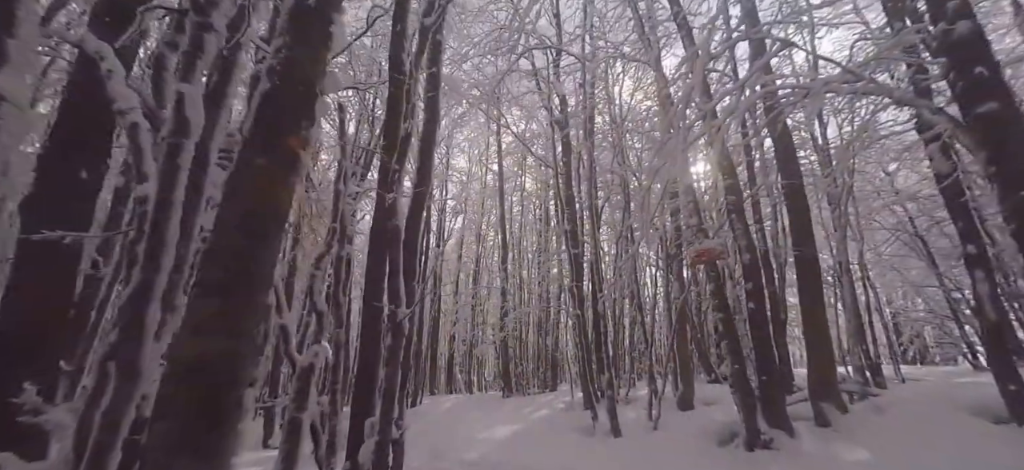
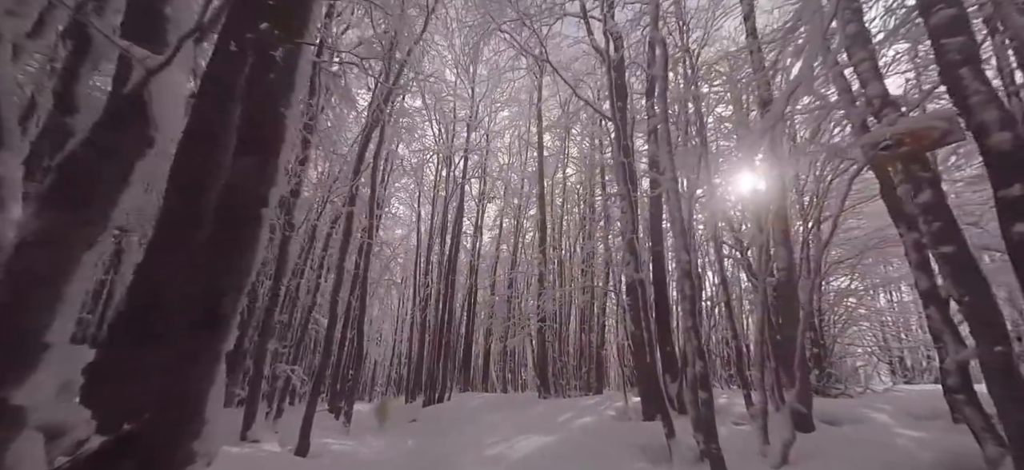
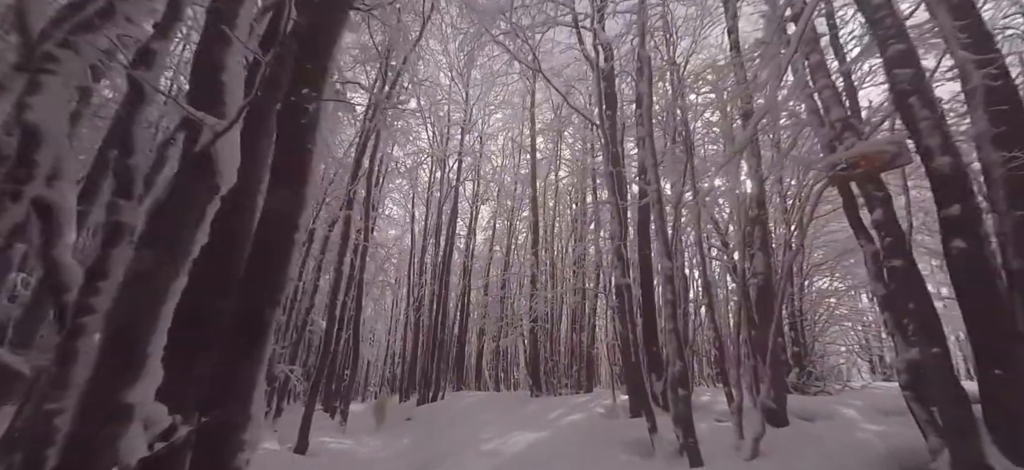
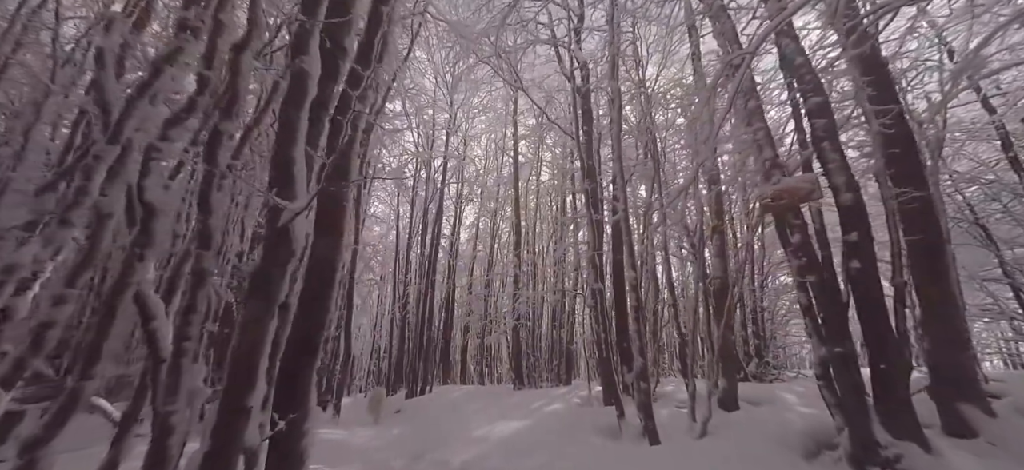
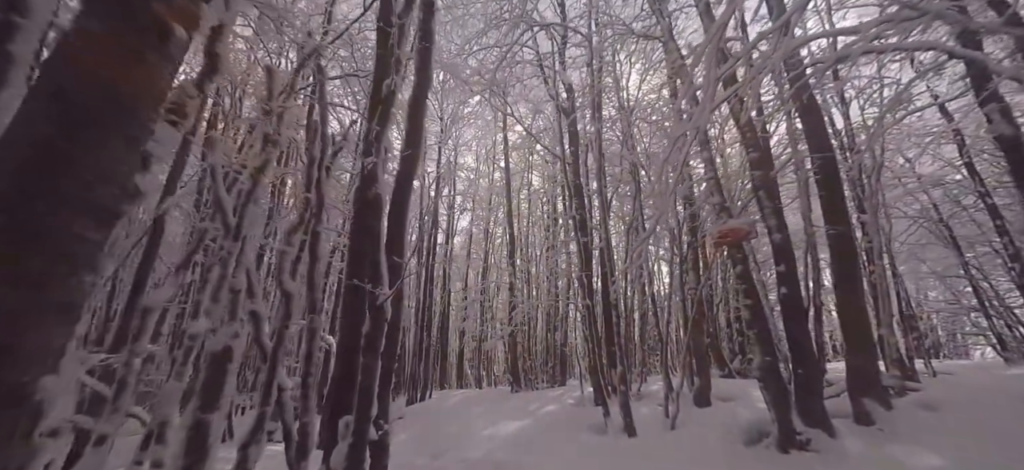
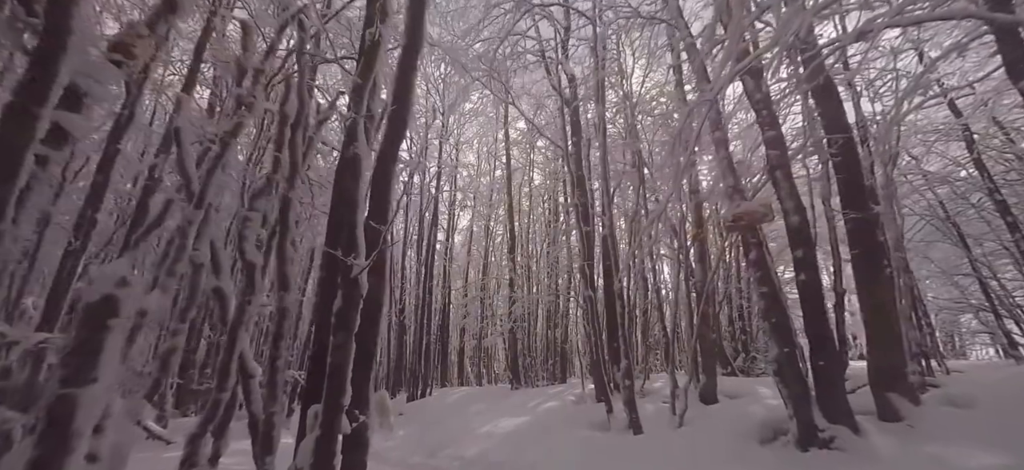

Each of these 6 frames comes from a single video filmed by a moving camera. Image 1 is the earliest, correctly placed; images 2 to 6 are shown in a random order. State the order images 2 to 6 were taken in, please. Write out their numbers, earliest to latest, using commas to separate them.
5, 6, 4, 3, 2
